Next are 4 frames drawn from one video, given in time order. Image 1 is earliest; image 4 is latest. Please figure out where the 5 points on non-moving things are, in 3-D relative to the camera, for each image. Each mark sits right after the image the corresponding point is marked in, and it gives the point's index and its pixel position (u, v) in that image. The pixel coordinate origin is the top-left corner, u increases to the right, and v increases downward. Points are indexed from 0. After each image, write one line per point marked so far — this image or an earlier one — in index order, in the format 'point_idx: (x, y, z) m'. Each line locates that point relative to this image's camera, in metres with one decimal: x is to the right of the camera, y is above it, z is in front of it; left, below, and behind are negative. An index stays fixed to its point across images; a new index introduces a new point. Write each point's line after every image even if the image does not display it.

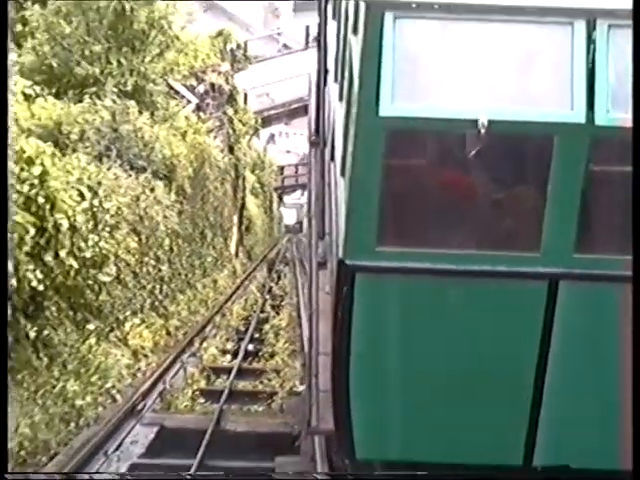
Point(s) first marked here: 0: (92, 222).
0: (-0.3, 0.0, +2.6) m
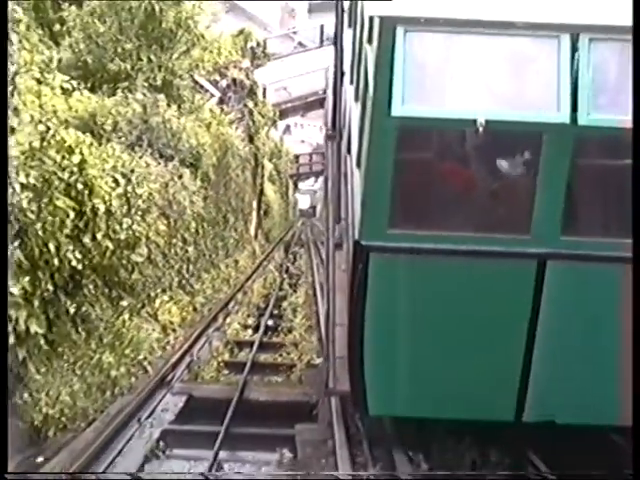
0: (-0.3, +0.1, +2.8) m
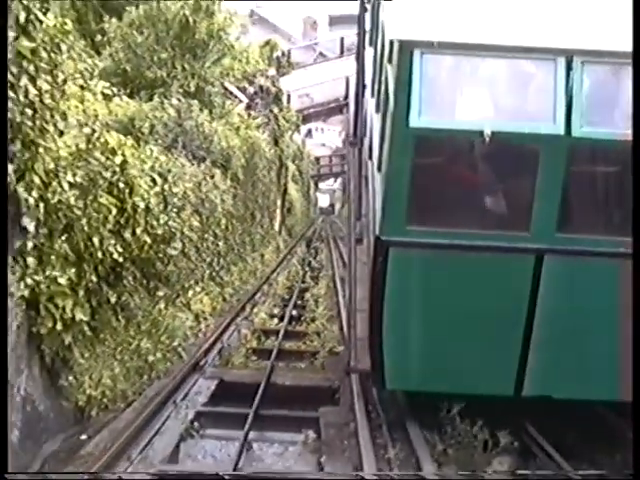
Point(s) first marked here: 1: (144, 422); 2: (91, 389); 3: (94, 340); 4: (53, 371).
0: (-0.3, +0.1, +3.0) m
1: (-0.3, -0.3, +2.7) m
2: (-0.4, -0.2, +2.9) m
3: (-0.4, -0.2, +3.0) m
4: (-0.4, -0.2, +3.0) m
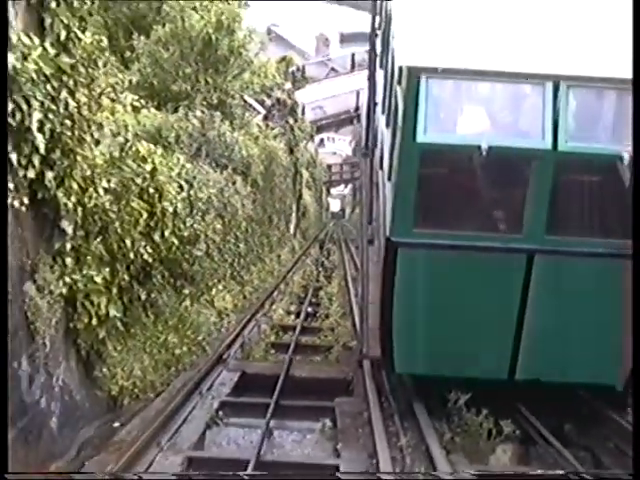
0: (-0.2, +0.1, +3.3) m
1: (-0.3, -0.3, +3.0) m
2: (-0.4, -0.2, +3.1) m
3: (-0.4, -0.2, +3.2) m
4: (-0.4, -0.2, +3.2) m
